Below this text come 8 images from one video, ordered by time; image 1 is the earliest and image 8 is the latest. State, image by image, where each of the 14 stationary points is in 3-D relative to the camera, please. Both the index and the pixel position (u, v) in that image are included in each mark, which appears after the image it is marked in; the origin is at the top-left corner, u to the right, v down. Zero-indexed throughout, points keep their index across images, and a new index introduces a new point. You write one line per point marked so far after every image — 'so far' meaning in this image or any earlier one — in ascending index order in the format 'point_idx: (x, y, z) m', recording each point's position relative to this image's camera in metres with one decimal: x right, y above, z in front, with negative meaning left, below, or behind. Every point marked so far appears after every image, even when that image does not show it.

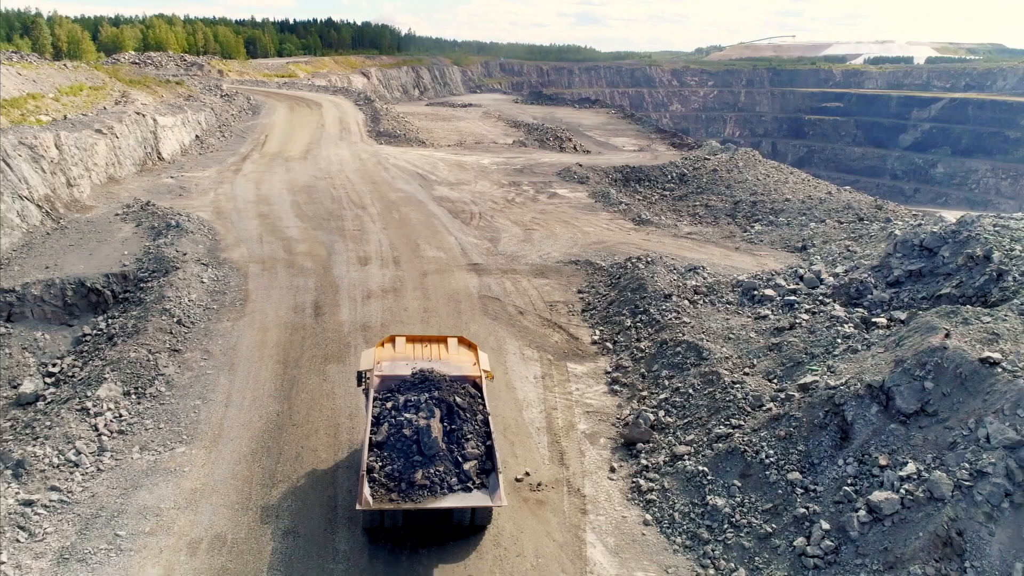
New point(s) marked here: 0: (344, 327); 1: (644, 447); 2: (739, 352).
0: (-3.2, -0.7, +13.5) m
1: (+1.9, -2.3, +10.3) m
2: (+3.8, -1.1, +11.9) m
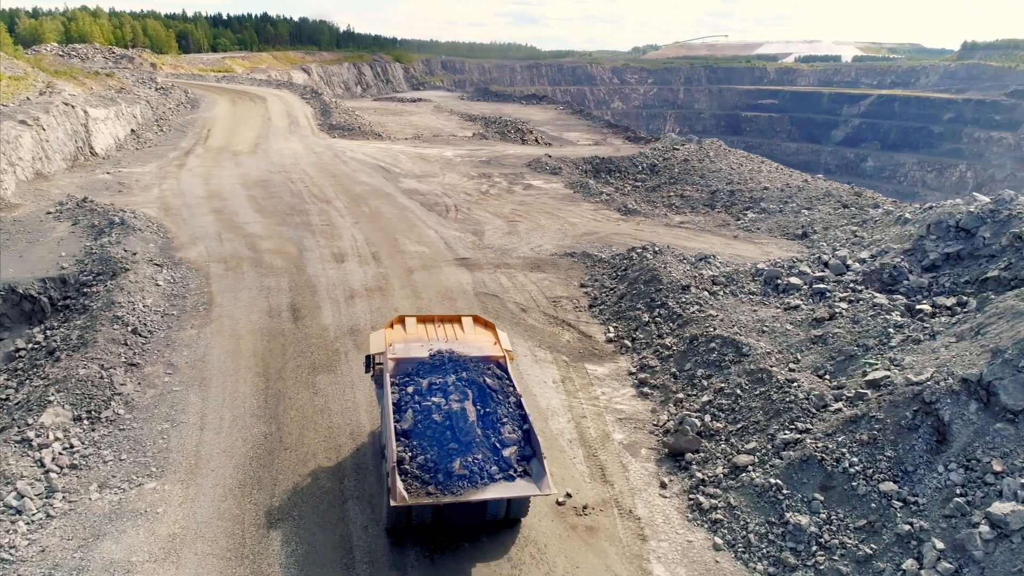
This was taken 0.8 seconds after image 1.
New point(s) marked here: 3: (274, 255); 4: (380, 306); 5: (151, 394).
0: (-3.0, -0.7, +11.8) m
1: (+2.3, -2.2, +9.1) m
2: (+4.0, -0.9, +10.8) m
3: (-5.0, +0.7, +15.0) m
4: (-2.4, -0.3, +12.9) m
5: (-5.0, -1.5, +9.9) m
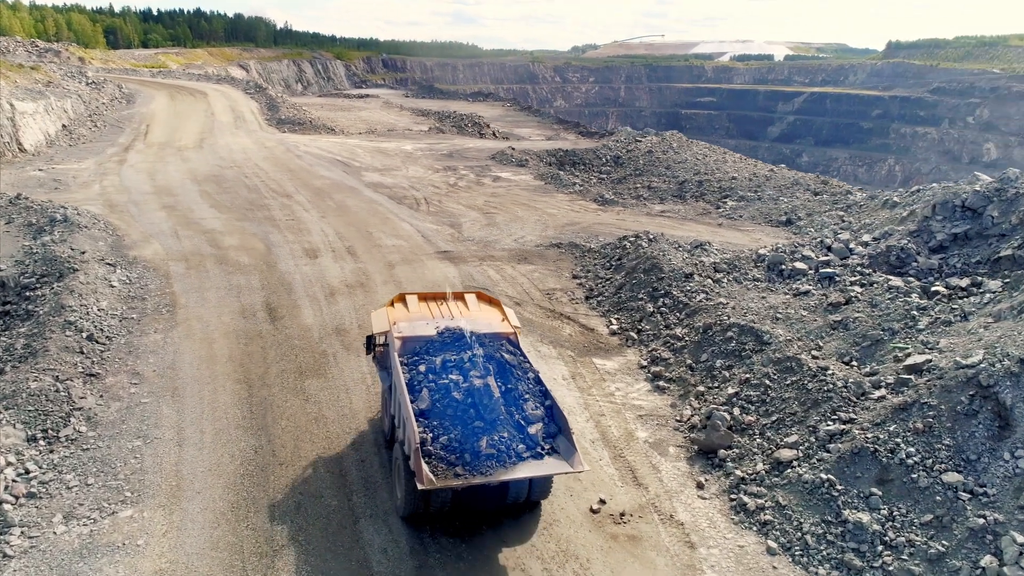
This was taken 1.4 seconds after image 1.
0: (-3.0, -0.6, +10.8) m
1: (+2.6, -2.0, +8.5) m
2: (+4.1, -0.6, +10.3) m
3: (-5.3, +0.7, +13.8) m
4: (-2.4, -0.2, +11.8) m
5: (-4.9, -1.5, +8.7) m
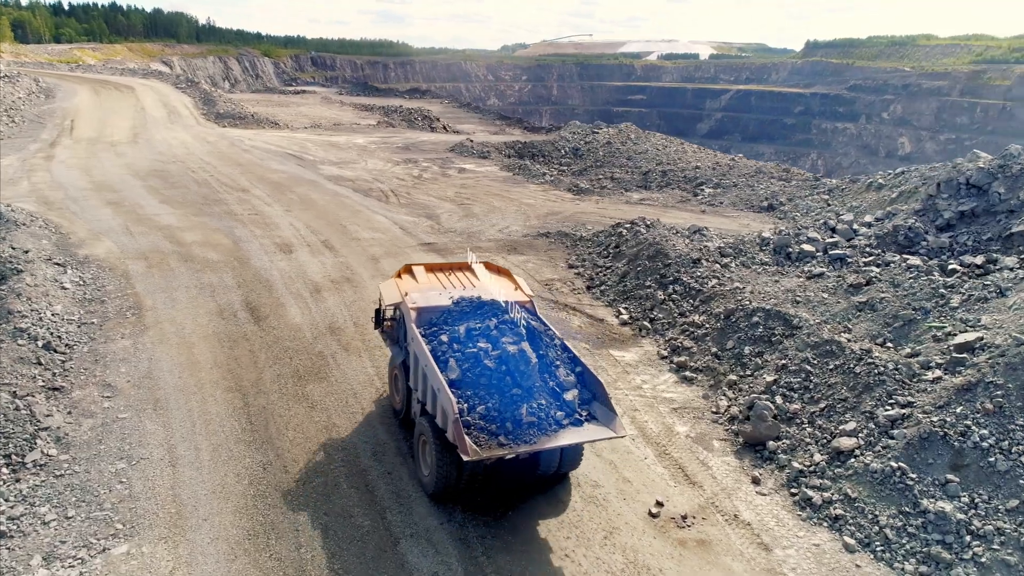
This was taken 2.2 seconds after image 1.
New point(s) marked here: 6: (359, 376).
0: (-2.8, -0.6, +9.7) m
1: (+3.0, -1.8, +7.9) m
2: (+4.3, -0.4, +9.9) m
3: (-5.4, +0.7, +12.5) m
4: (-2.4, -0.2, +10.8) m
5: (-4.5, -1.5, +7.5) m
6: (-1.9, -1.1, +8.8) m
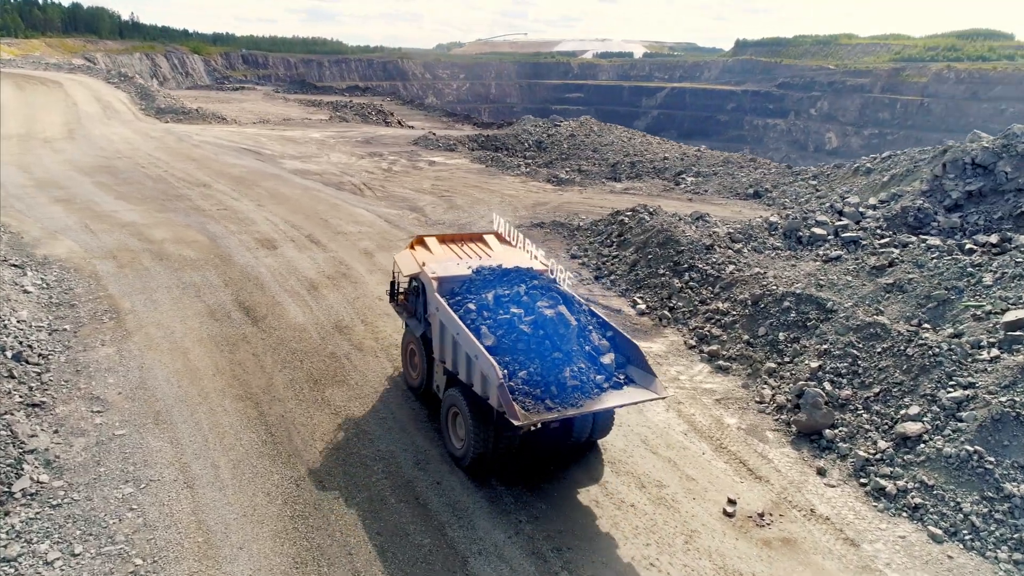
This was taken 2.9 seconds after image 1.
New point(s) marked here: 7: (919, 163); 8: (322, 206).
0: (-2.5, -0.5, +8.8) m
1: (+3.4, -1.5, +7.6) m
2: (+4.6, -0.1, +9.6) m
3: (-5.3, +0.7, +11.4) m
4: (-2.2, -0.1, +10.0) m
5: (-3.9, -1.4, +6.5) m
6: (-1.5, -1.0, +8.0) m
7: (+7.9, +2.4, +13.9) m
8: (-4.0, +1.7, +14.9) m
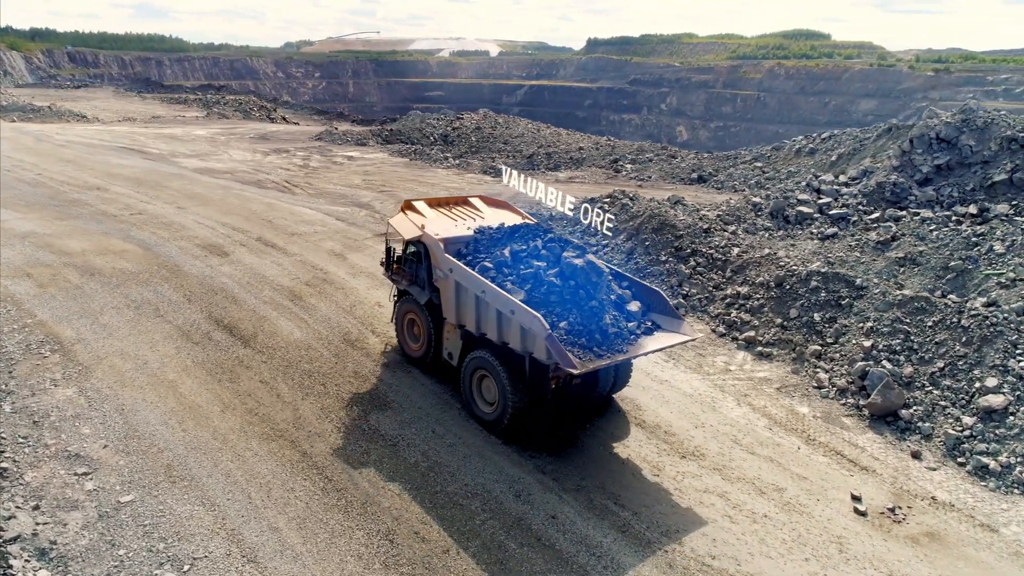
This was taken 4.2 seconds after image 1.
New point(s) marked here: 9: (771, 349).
0: (-2.0, -0.6, +7.4) m
1: (+4.1, -1.3, +7.3) m
2: (+4.8, +0.2, +9.5) m
3: (-5.4, +0.4, +9.4) m
4: (-2.0, -0.2, +8.6) m
5: (-3.0, -1.6, +4.9) m
6: (-0.8, -1.0, +6.8) m
7: (+7.1, +2.9, +14.3) m
8: (-4.7, +1.5, +13.1) m
9: (+3.1, -0.7, +8.6) m
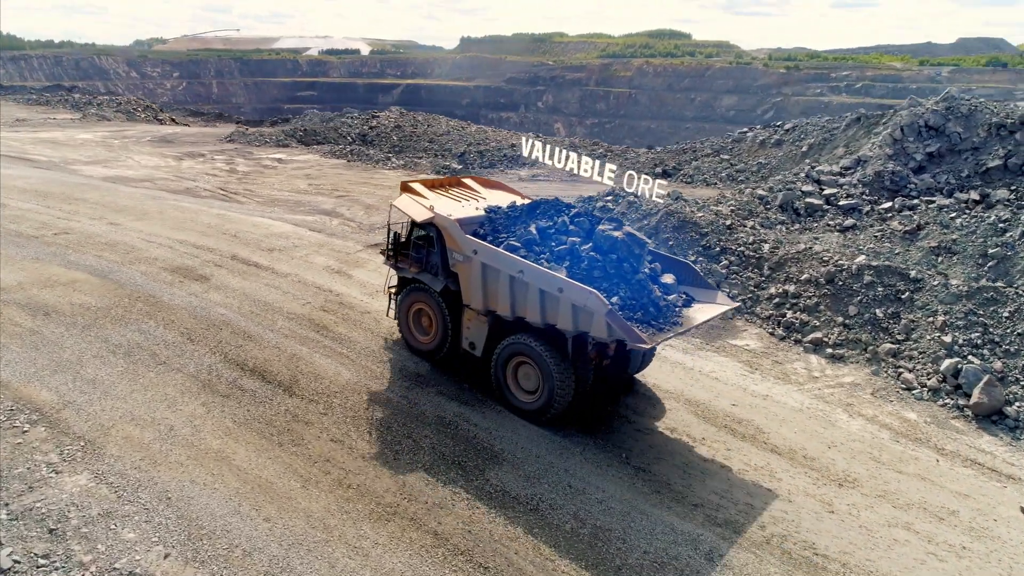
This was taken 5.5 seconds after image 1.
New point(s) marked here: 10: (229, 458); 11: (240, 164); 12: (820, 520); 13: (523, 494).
0: (-1.2, -0.9, +6.1) m
1: (+4.9, -1.2, +7.0) m
2: (+5.2, +0.3, +9.2) m
3: (-4.8, 0.0, +7.5) m
4: (-1.3, -0.4, +7.3) m
5: (-1.6, -1.9, +3.5) m
6: (+0.1, -1.2, +5.7) m
7: (+6.5, +3.1, +14.4) m
8: (-4.8, +1.1, +11.2) m
9: (+3.7, -0.7, +8.1) m
10: (-2.0, -1.2, +5.0) m
11: (-6.6, +3.0, +17.1) m
12: (+2.2, -1.7, +5.1) m
13: (+0.1, -1.4, +5.0) m
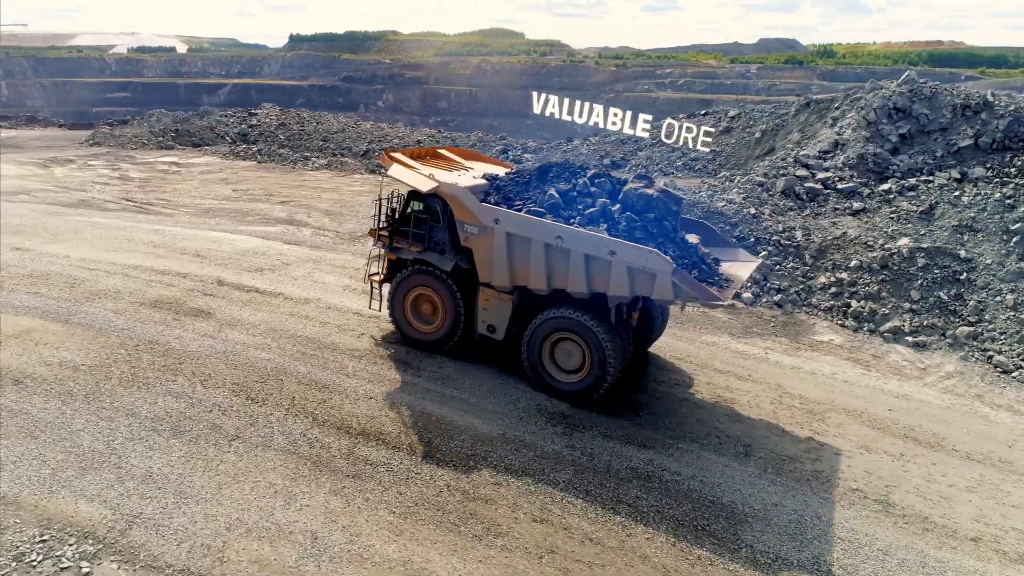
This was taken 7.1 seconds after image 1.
0: (+0.1, -1.0, +4.8) m
1: (+5.9, -0.9, +6.9) m
2: (+5.5, +0.6, +9.2) m
3: (-3.8, -0.4, +5.4) m
4: (-0.3, -0.6, +5.9) m
5: (+0.3, -2.1, +2.1) m
6: (+1.5, -1.3, +4.6) m
7: (+5.5, +3.4, +14.4) m
8: (-4.7, +0.6, +8.9) m
9: (+4.4, -0.5, +7.8) m
10: (-0.5, -1.4, +3.5) m
11: (-7.8, +2.4, +14.3) m
12: (+3.7, -1.6, +4.5) m
13: (+1.6, -1.5, +3.9) m
